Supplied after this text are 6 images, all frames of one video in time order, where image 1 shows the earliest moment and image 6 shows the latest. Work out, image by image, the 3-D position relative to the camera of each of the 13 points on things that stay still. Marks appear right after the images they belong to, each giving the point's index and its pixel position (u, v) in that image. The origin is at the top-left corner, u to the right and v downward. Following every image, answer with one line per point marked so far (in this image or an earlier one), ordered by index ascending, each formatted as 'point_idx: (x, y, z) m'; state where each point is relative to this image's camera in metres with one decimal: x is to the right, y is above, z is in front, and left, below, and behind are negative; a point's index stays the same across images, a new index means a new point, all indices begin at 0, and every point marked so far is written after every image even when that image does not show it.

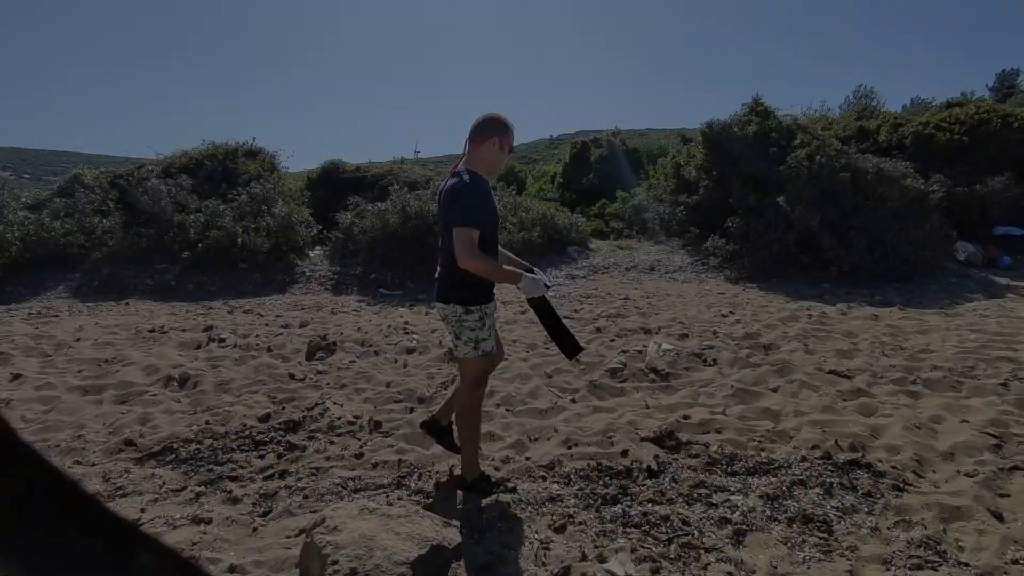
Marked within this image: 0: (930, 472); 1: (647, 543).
0: (+2.2, -1.0, +3.1) m
1: (+0.6, -1.1, +2.5) m
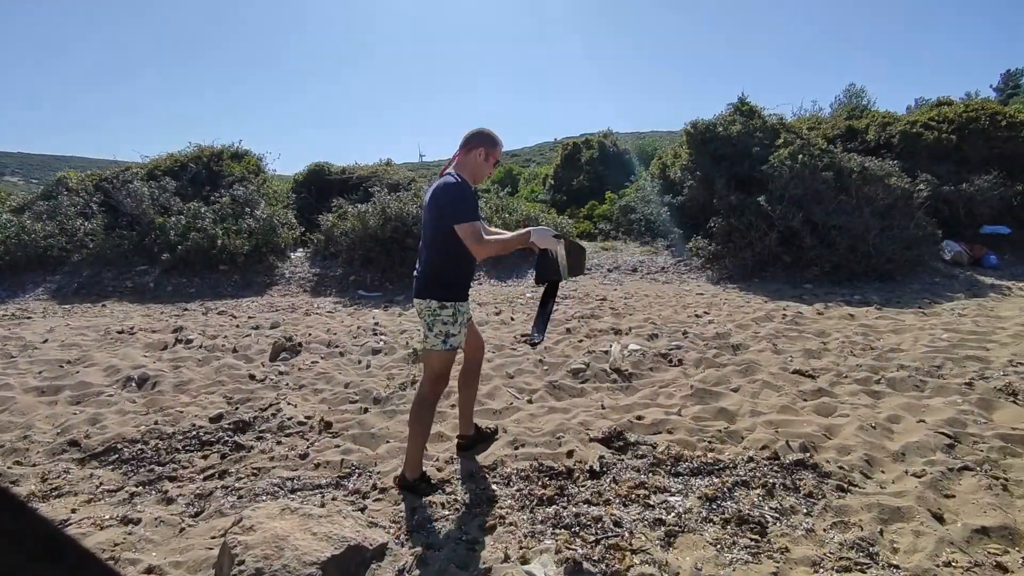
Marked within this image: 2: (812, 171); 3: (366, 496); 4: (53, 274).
0: (+1.9, -1.0, +3.1) m
1: (+0.2, -1.1, +2.5) m
2: (+4.1, +1.6, +8.0) m
3: (-0.7, -1.1, +2.9) m
4: (-6.1, +0.2, +7.7) m
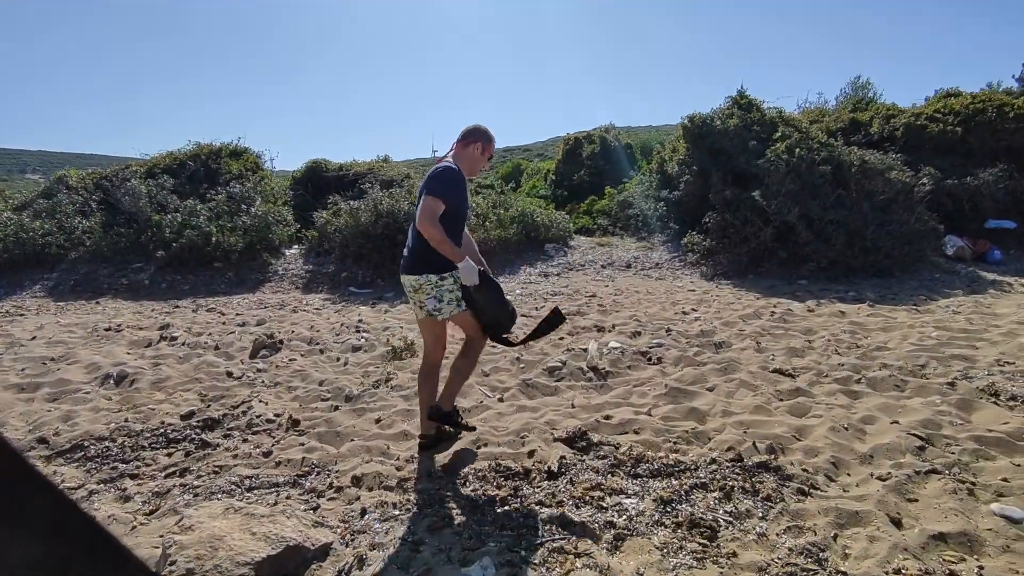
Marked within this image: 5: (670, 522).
0: (+1.7, -1.0, +3.0) m
1: (0.0, -1.1, +2.5) m
2: (+4.0, +1.7, +7.8) m
3: (-1.0, -1.0, +2.9) m
4: (-6.2, +0.2, +7.8) m
5: (+0.7, -1.0, +2.6) m
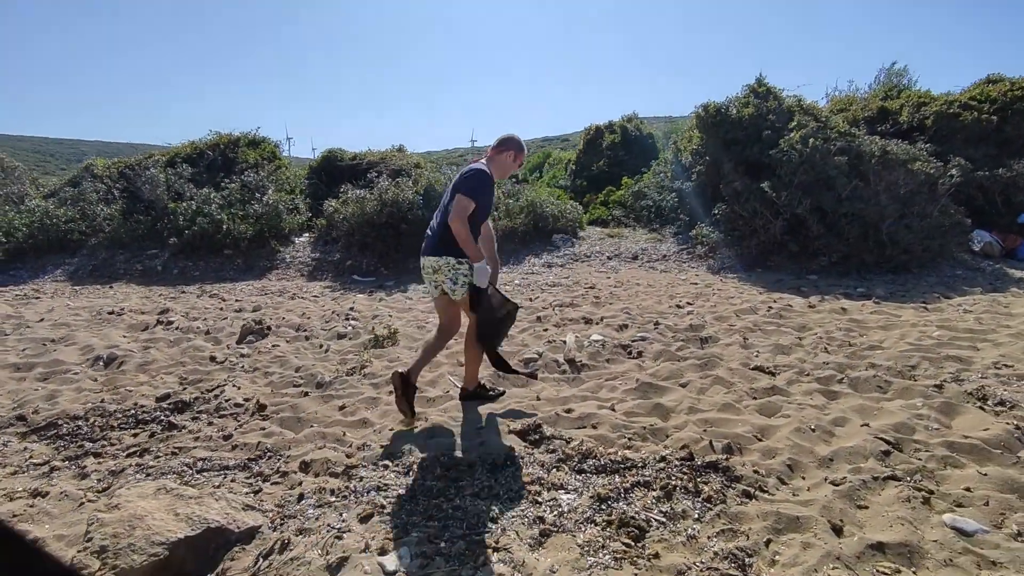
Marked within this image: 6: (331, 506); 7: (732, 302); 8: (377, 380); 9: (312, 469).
0: (+1.4, -0.9, +2.9) m
1: (-0.3, -1.1, +2.5) m
2: (+4.0, +1.7, +7.5) m
3: (-1.3, -1.0, +3.0) m
4: (-6.1, +0.4, +8.1) m
5: (+0.4, -1.0, +2.6) m
6: (-0.9, -1.0, +2.7) m
7: (+2.3, -0.2, +6.0) m
8: (-1.0, -0.7, +4.2) m
9: (-1.1, -1.0, +3.1) m
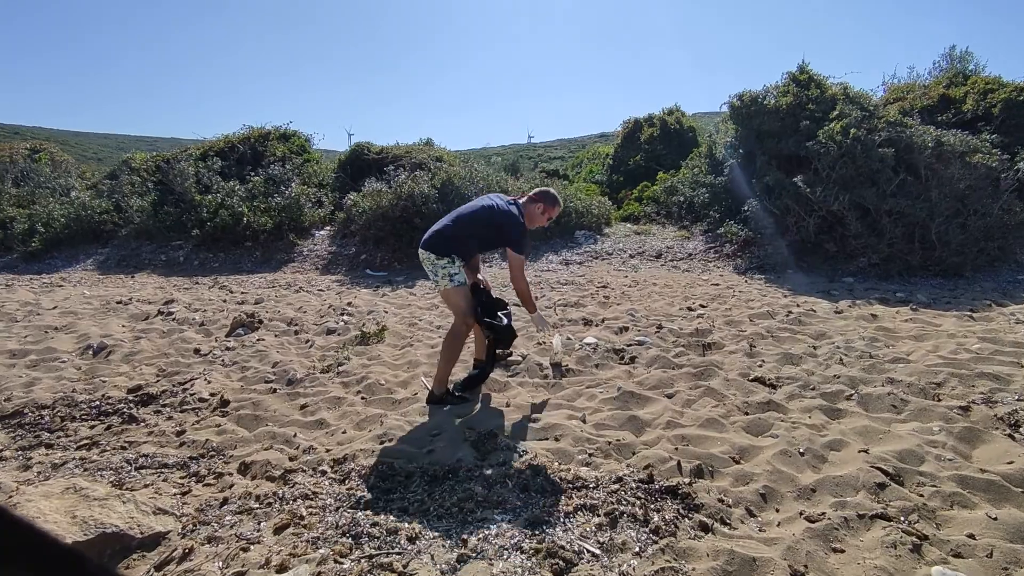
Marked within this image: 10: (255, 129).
0: (+1.1, -1.0, +2.5) m
1: (-0.6, -1.0, +2.2) m
2: (+4.2, +1.7, +6.9) m
3: (-1.5, -0.9, +2.9) m
4: (-5.9, +0.6, +8.4) m
5: (+0.1, -1.0, +2.3) m
6: (-1.2, -1.0, +2.6) m
7: (+2.3, -0.2, +5.5) m
8: (-1.1, -0.6, +4.0) m
9: (-1.3, -0.9, +3.0) m
10: (-4.6, +2.9, +10.5) m
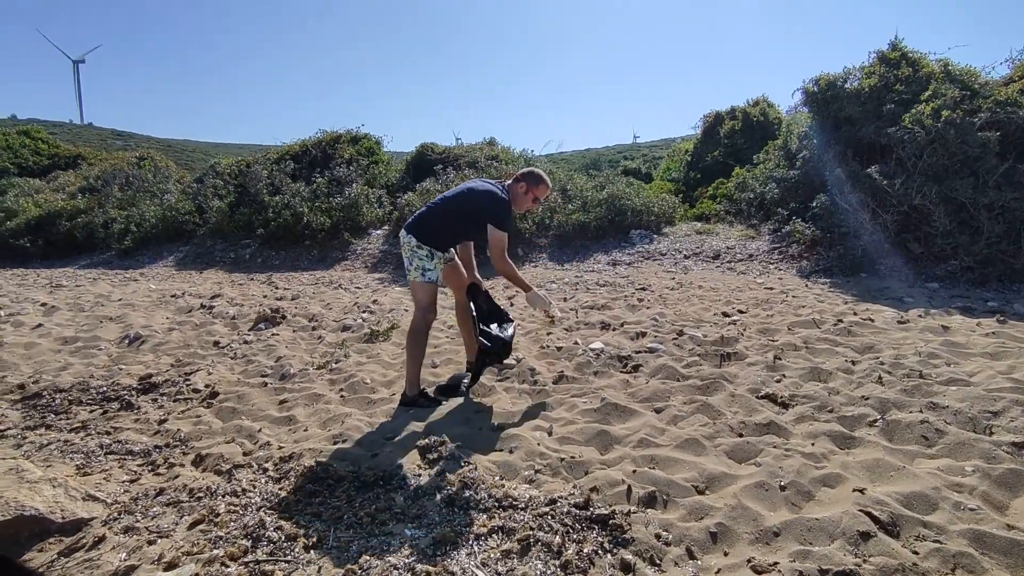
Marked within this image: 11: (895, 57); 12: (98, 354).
0: (+0.7, -1.0, +2.1) m
1: (-1.0, -1.0, +2.2) m
2: (+4.6, +1.6, +5.9) m
3: (-1.8, -0.9, +2.9) m
4: (-5.1, +0.7, +9.2) m
5: (-0.3, -1.0, +2.1) m
6: (-1.5, -1.0, +2.6) m
7: (+2.4, -0.2, +4.9) m
8: (-1.2, -0.6, +4.0) m
9: (-1.6, -0.9, +3.0) m
10: (-3.5, +2.9, +11.0) m
11: (+4.7, +2.9, +7.2) m
12: (-3.3, -0.5, +4.6) m
